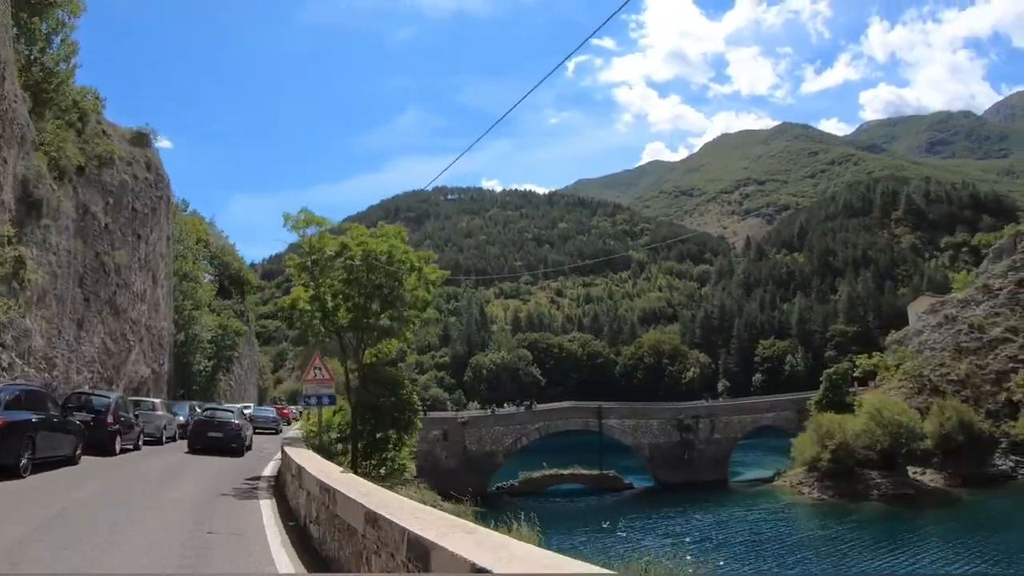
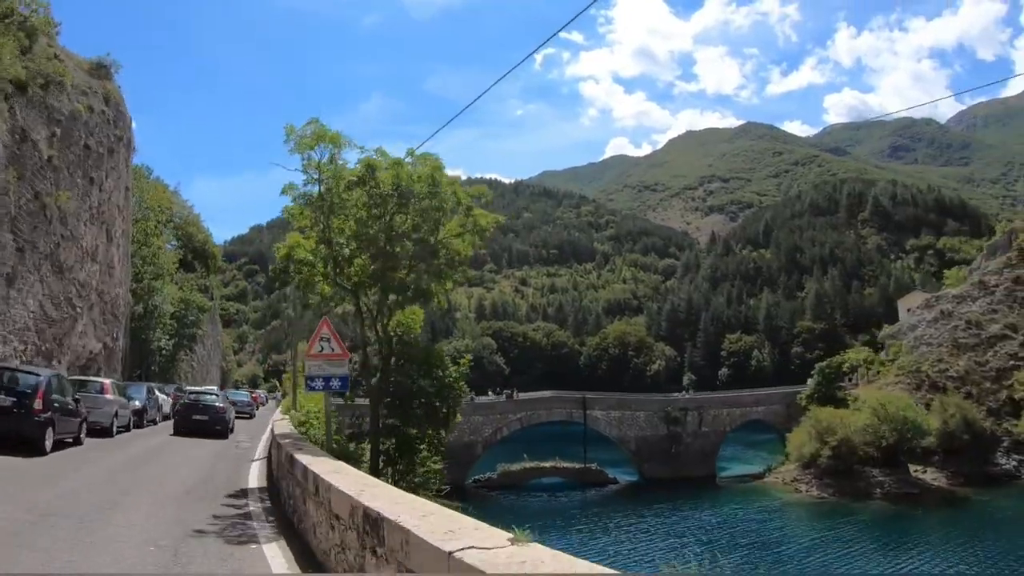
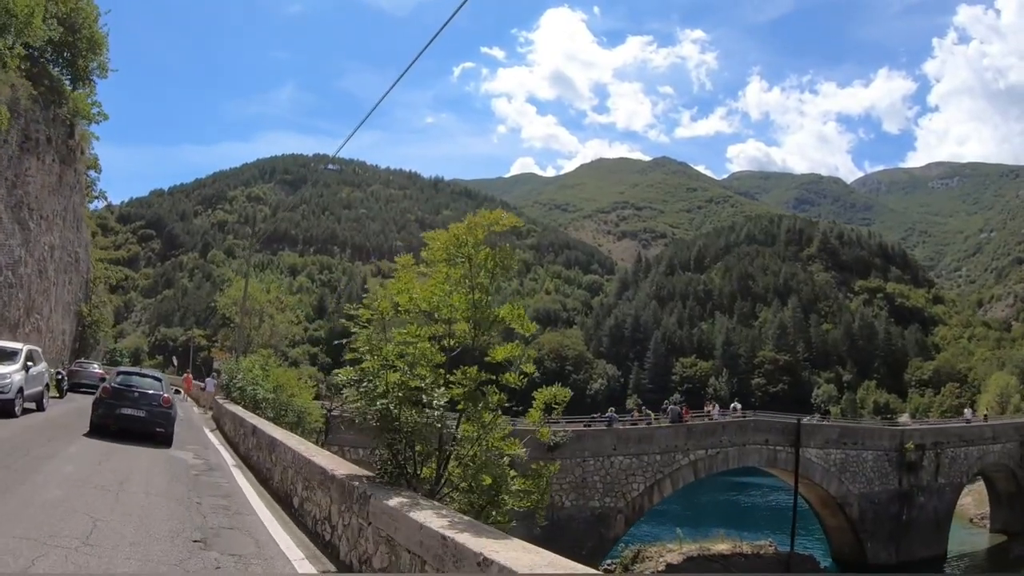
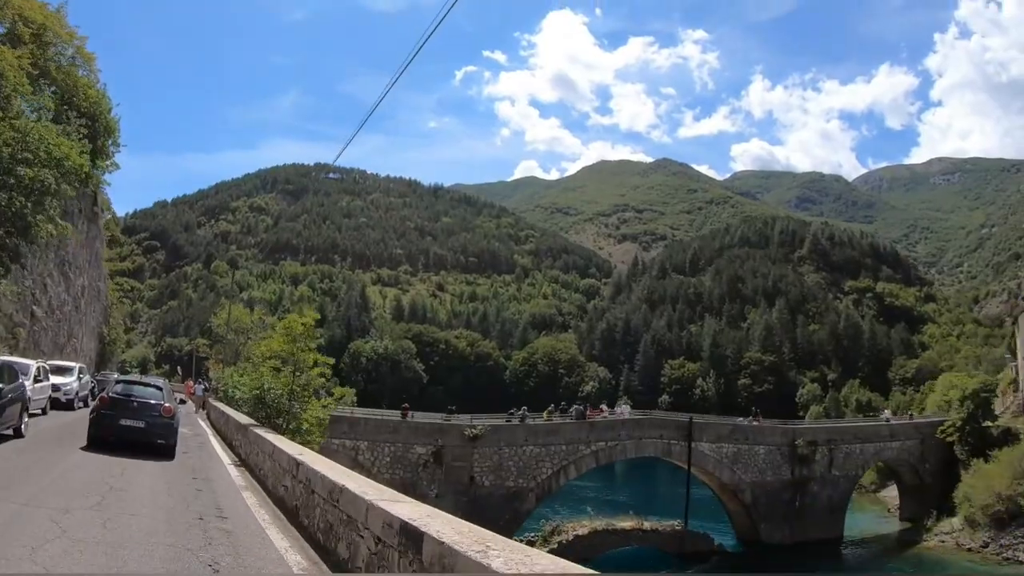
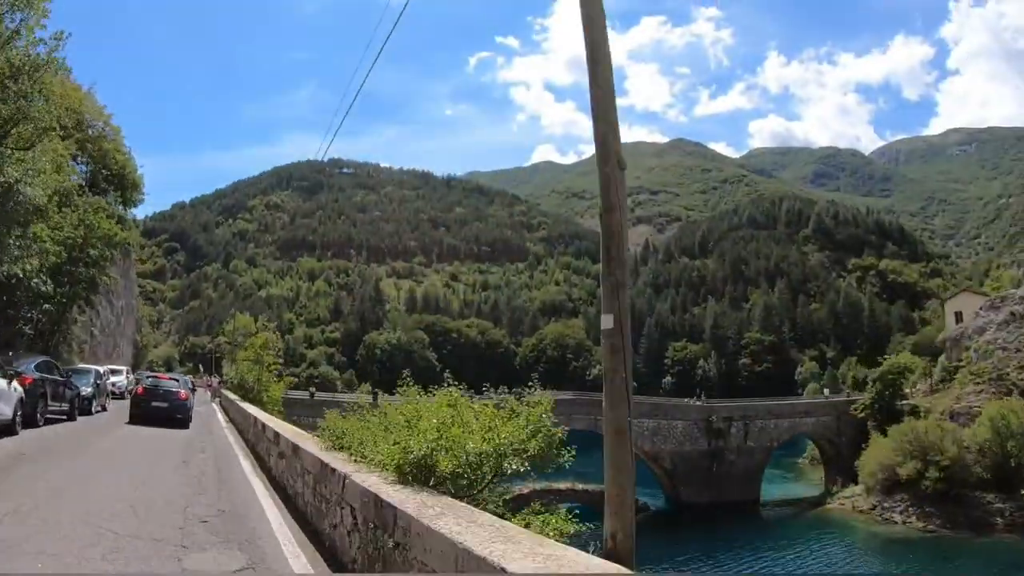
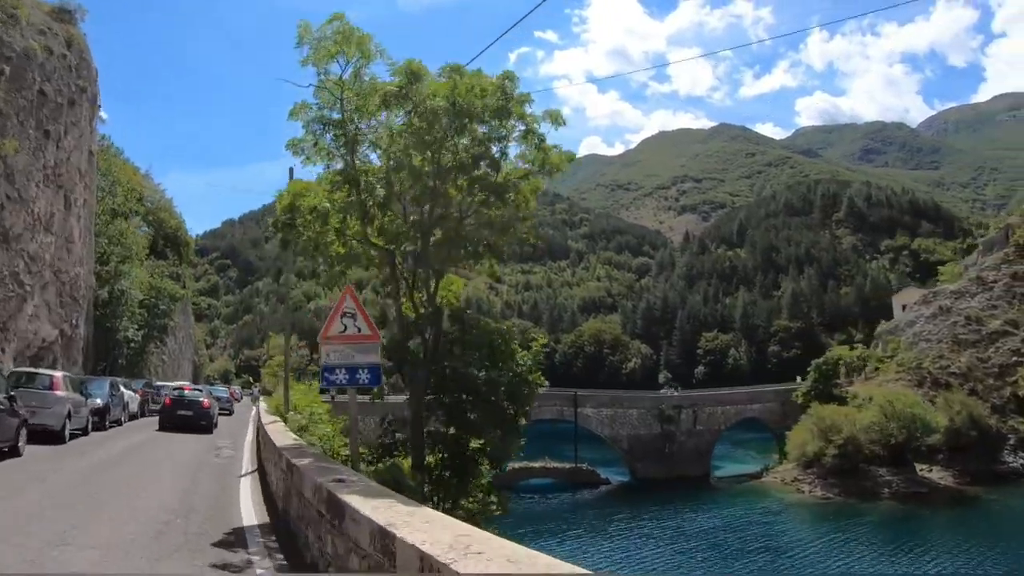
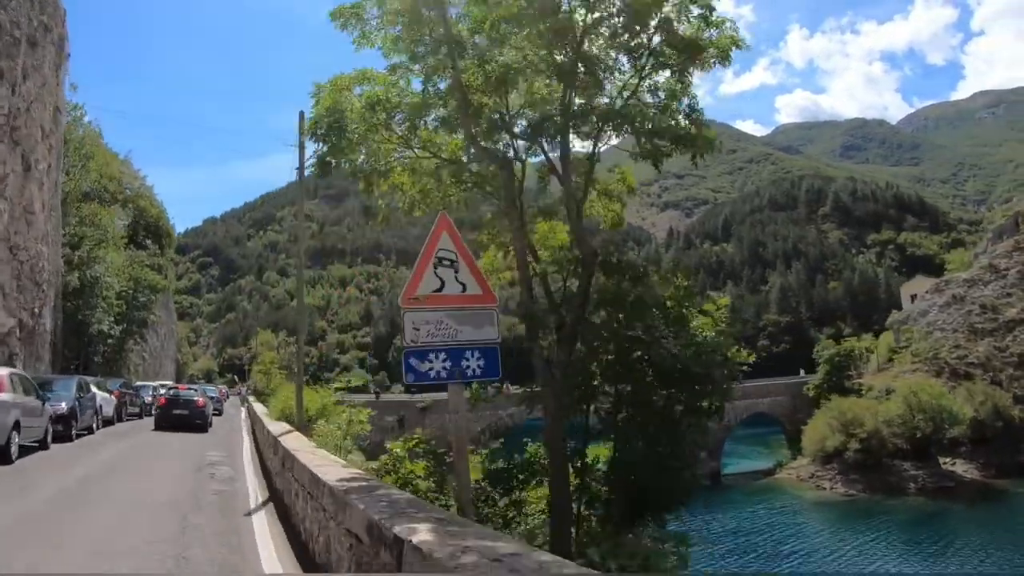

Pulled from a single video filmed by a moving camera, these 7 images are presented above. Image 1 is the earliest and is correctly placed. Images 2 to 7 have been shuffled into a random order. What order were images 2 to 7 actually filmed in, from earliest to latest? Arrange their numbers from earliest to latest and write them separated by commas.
2, 6, 7, 5, 4, 3
